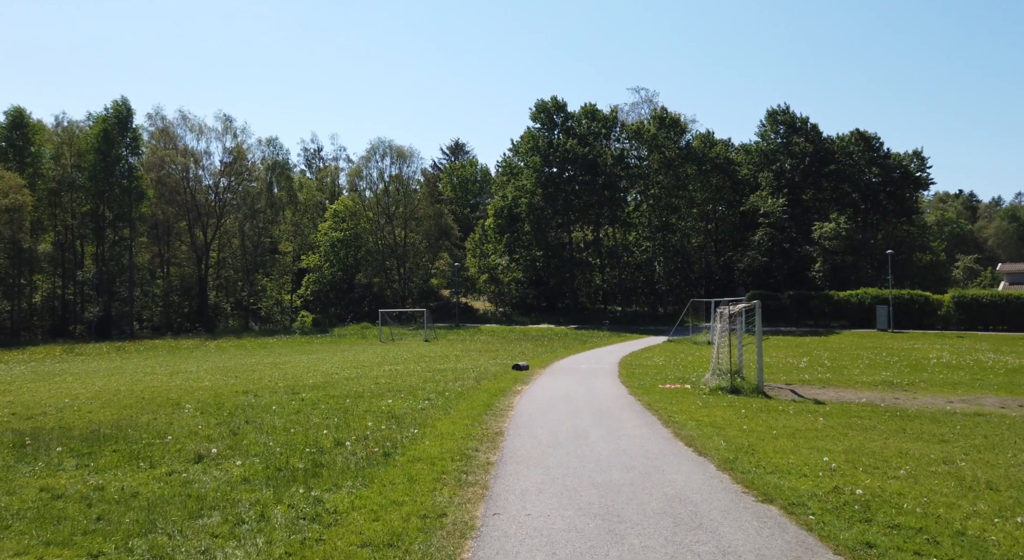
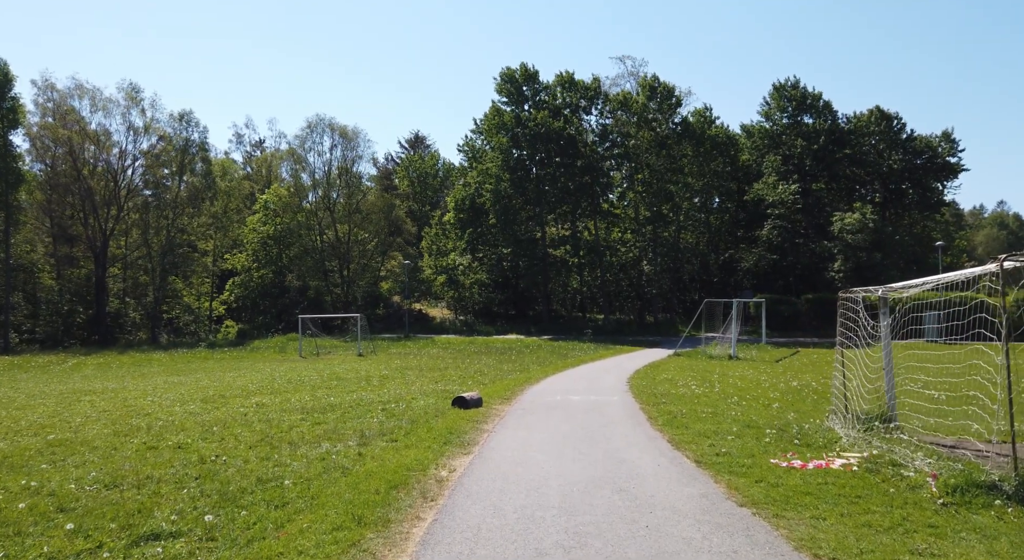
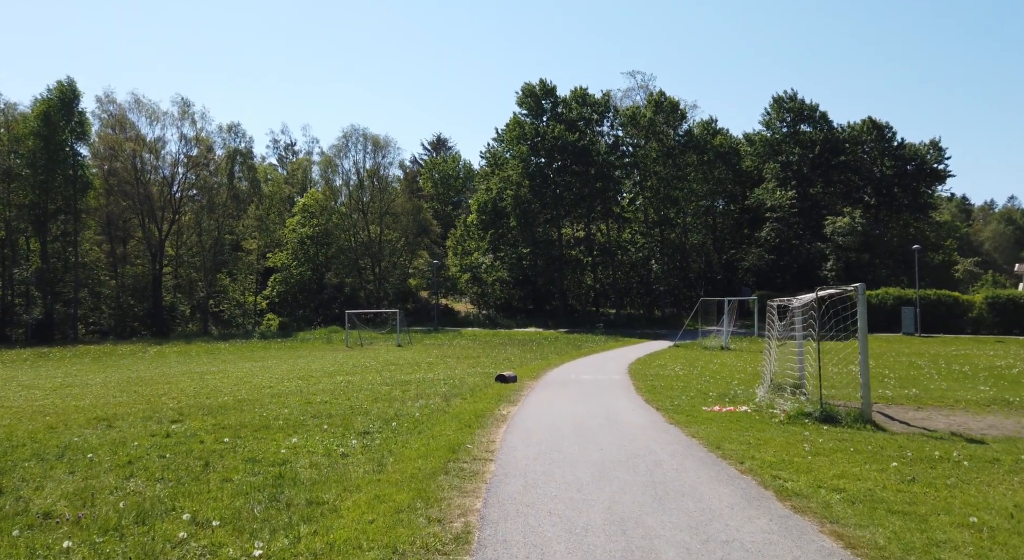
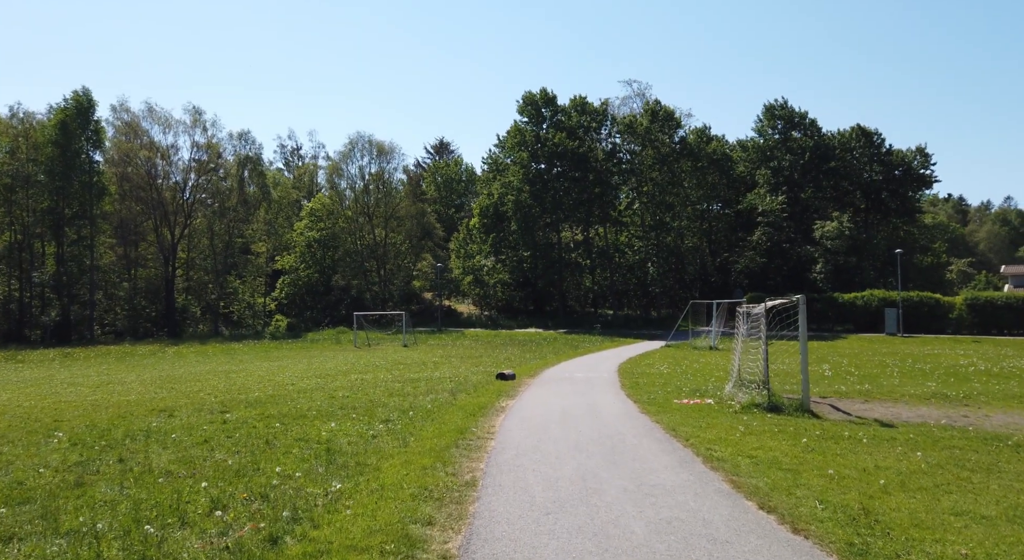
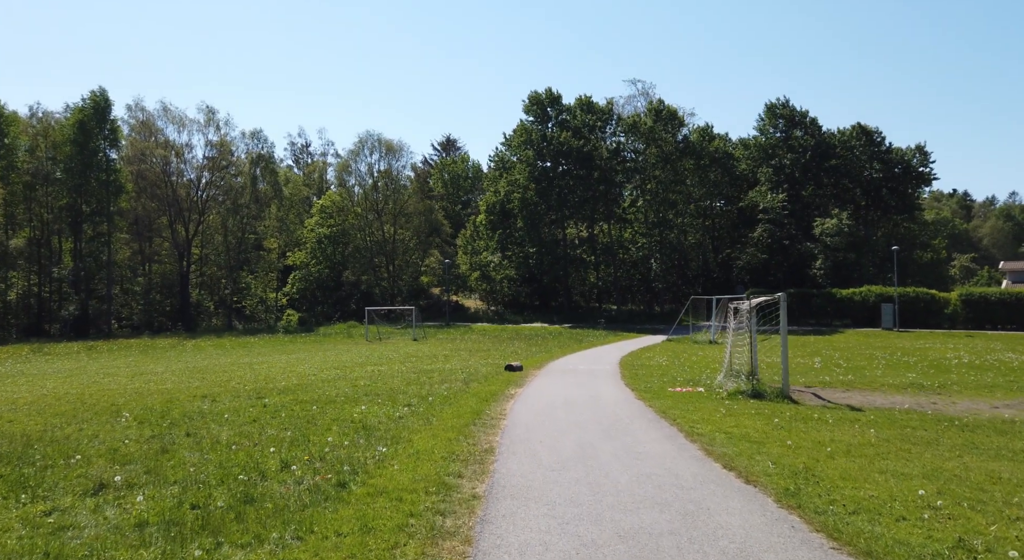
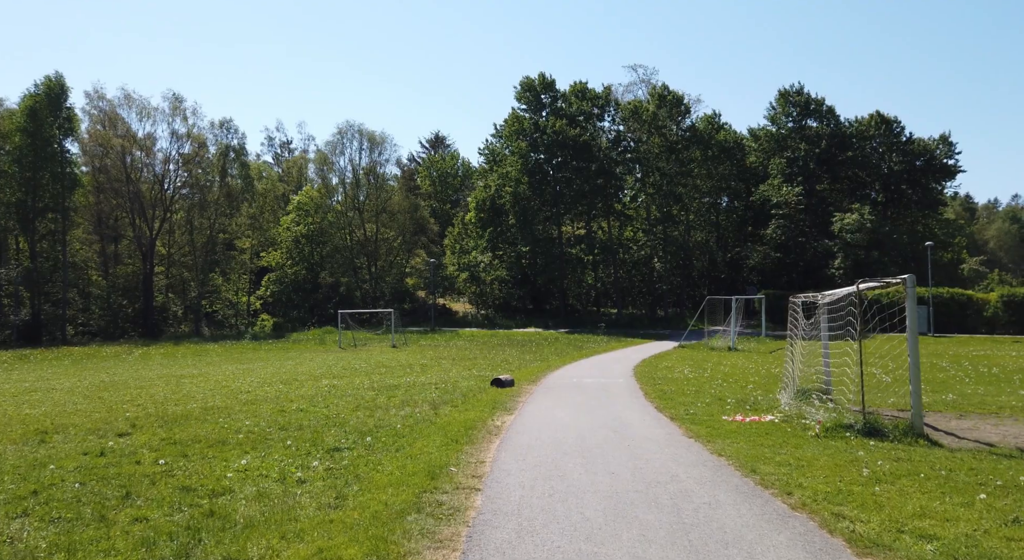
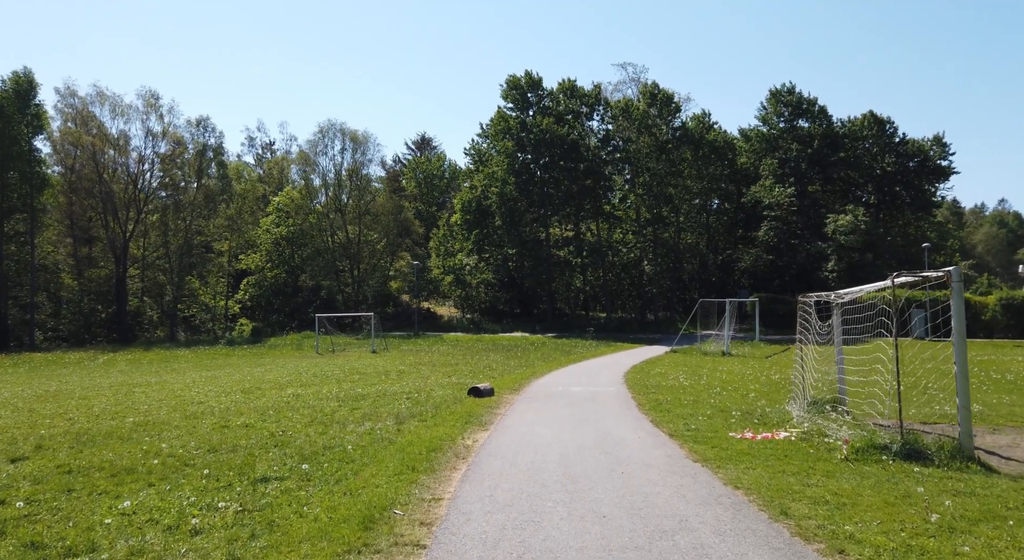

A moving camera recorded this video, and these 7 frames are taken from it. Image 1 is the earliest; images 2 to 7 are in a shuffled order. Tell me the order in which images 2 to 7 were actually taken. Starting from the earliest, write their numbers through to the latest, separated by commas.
5, 4, 3, 6, 7, 2
